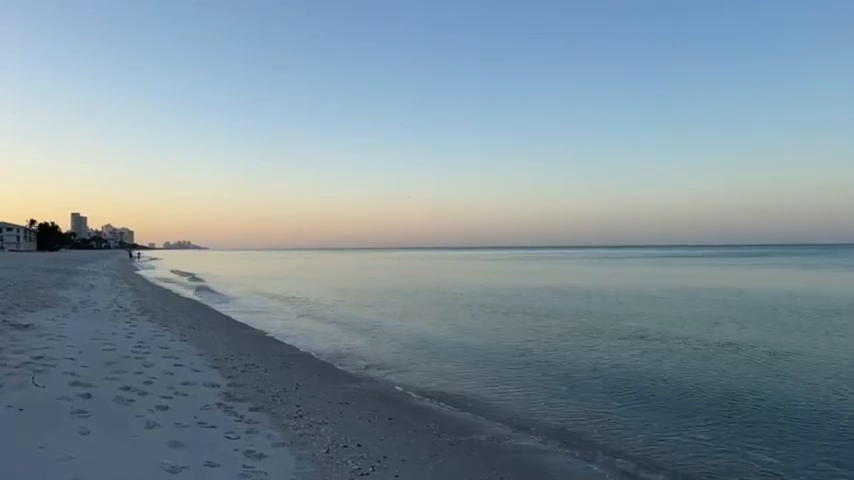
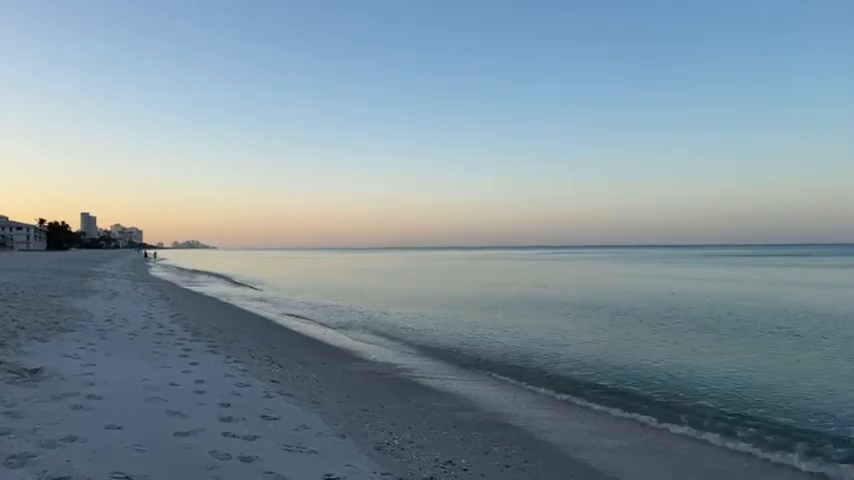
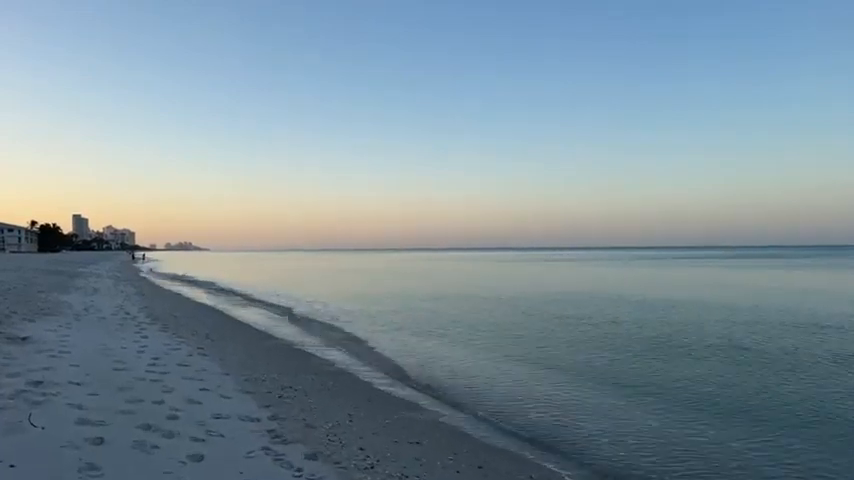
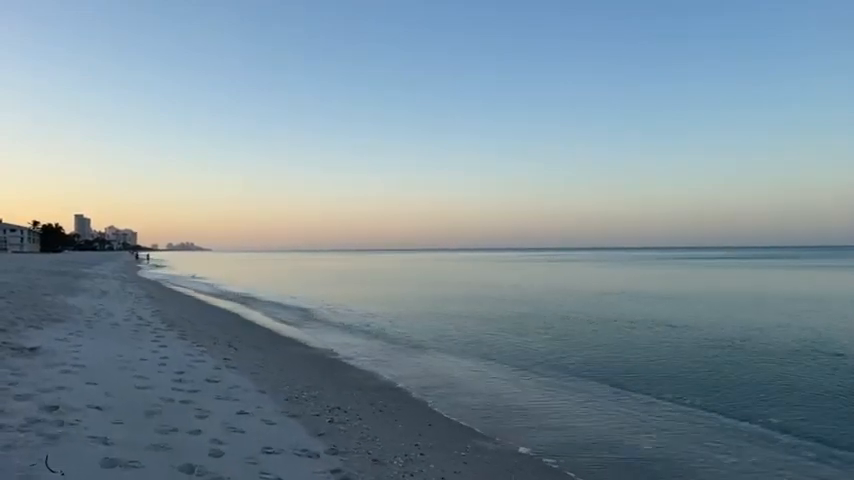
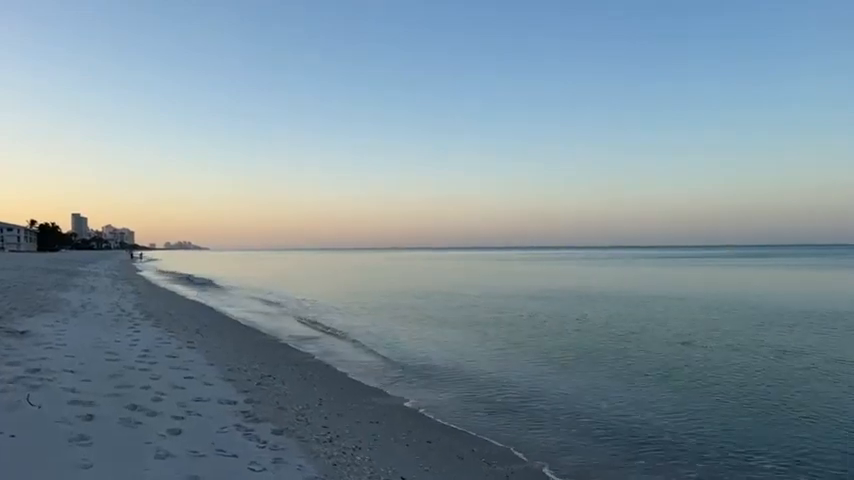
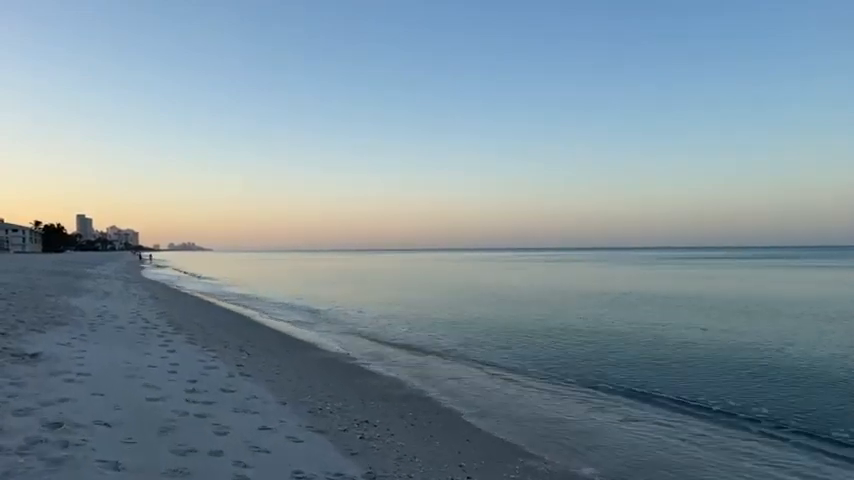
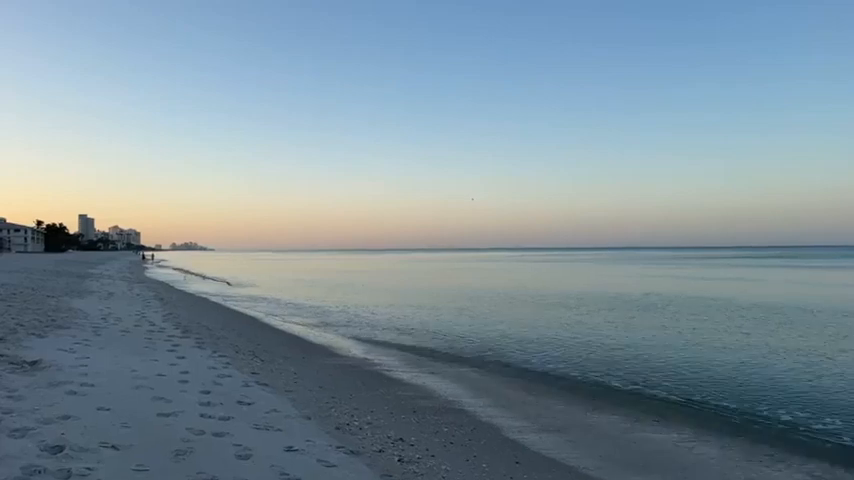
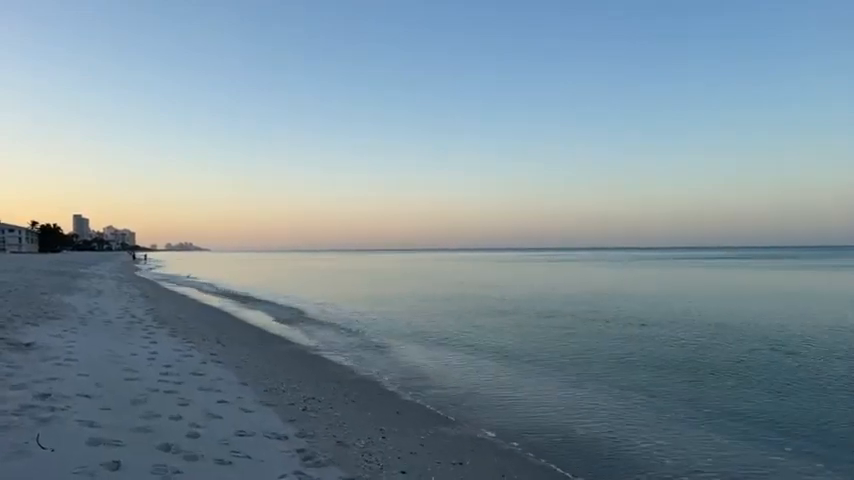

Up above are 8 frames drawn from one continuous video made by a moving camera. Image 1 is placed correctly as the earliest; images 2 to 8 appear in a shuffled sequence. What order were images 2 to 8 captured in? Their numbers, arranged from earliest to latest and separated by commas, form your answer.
5, 3, 8, 4, 6, 7, 2
